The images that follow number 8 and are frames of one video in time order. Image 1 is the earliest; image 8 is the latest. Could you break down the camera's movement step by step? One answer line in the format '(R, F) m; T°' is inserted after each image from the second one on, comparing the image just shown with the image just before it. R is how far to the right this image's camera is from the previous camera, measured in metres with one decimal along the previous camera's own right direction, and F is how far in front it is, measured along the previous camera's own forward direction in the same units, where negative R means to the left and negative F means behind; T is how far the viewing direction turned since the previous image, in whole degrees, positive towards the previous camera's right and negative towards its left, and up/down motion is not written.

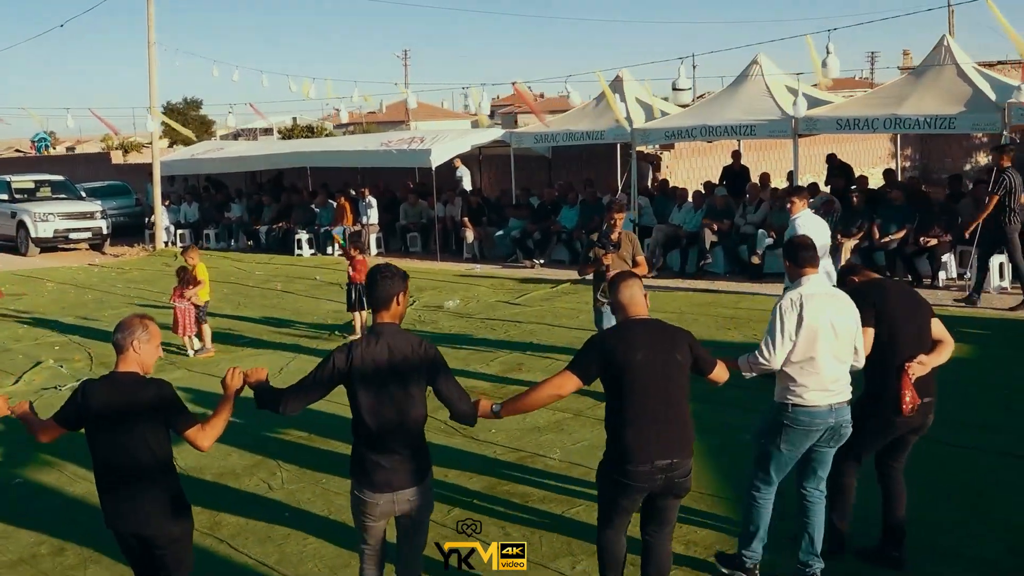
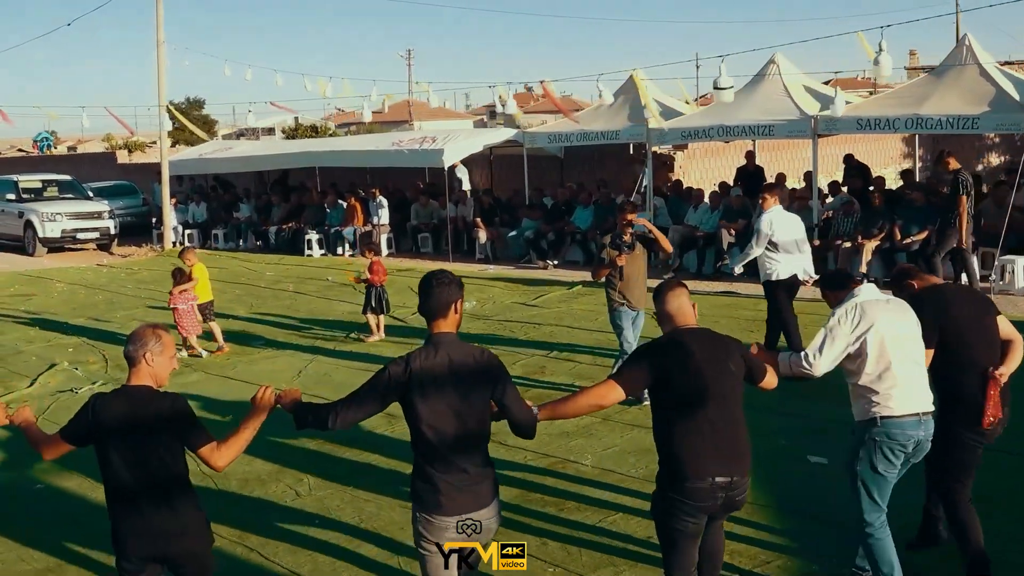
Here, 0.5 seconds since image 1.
(-0.2, +0.1) m; 0°
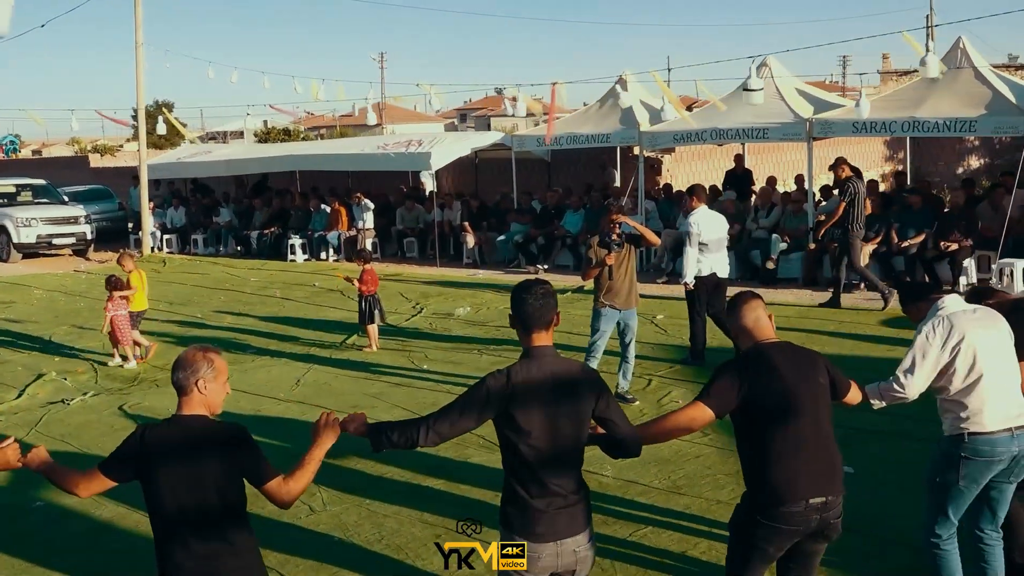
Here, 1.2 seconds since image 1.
(-0.3, +0.2) m; +2°
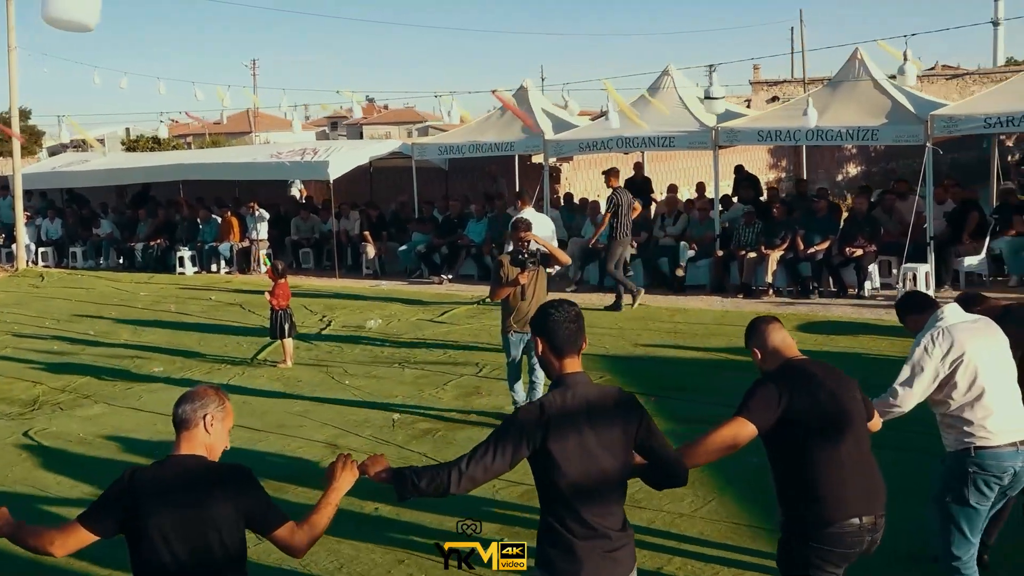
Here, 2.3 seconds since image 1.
(-0.5, +0.2) m; +6°
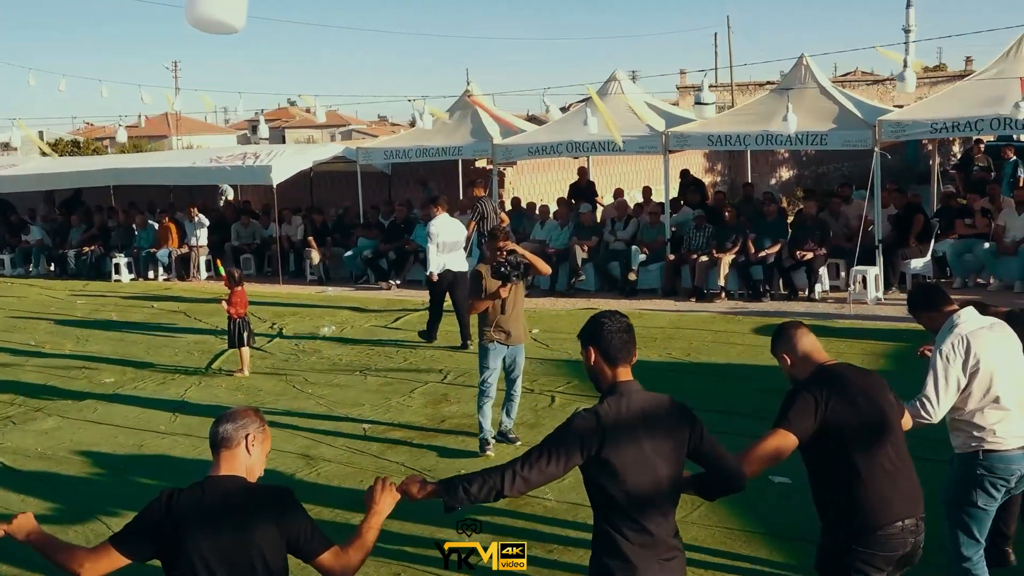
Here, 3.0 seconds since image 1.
(-0.4, +0.1) m; +4°
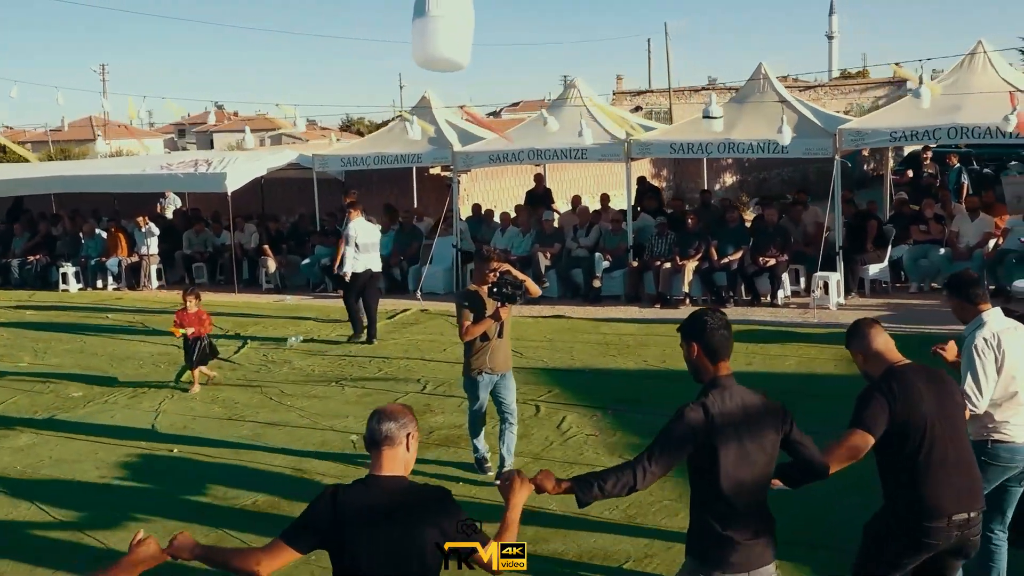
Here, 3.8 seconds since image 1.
(-0.4, 0.0) m; +4°
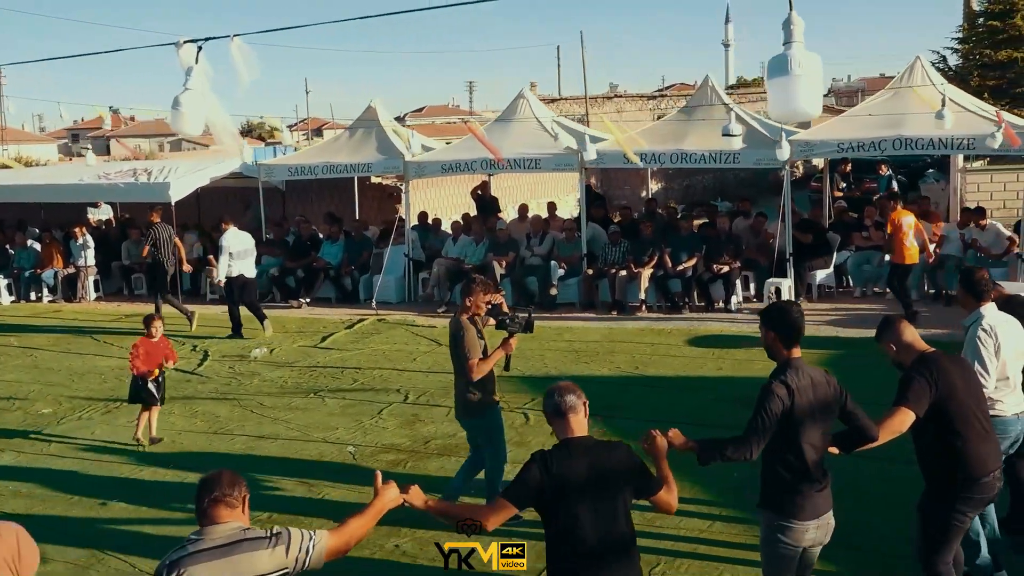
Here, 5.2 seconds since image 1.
(-0.7, -0.1) m; +5°
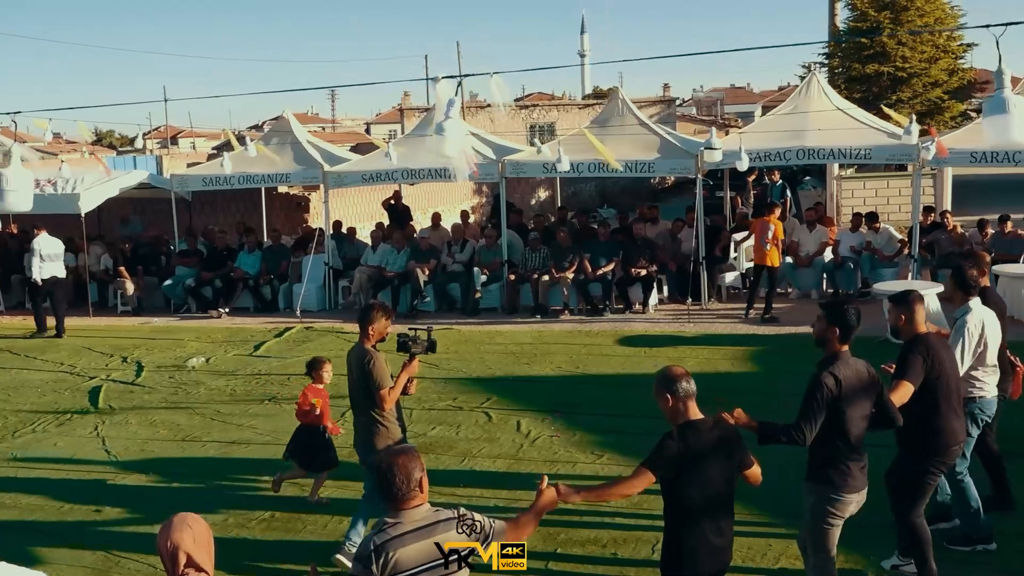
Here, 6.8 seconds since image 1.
(-0.9, -0.4) m; +7°
